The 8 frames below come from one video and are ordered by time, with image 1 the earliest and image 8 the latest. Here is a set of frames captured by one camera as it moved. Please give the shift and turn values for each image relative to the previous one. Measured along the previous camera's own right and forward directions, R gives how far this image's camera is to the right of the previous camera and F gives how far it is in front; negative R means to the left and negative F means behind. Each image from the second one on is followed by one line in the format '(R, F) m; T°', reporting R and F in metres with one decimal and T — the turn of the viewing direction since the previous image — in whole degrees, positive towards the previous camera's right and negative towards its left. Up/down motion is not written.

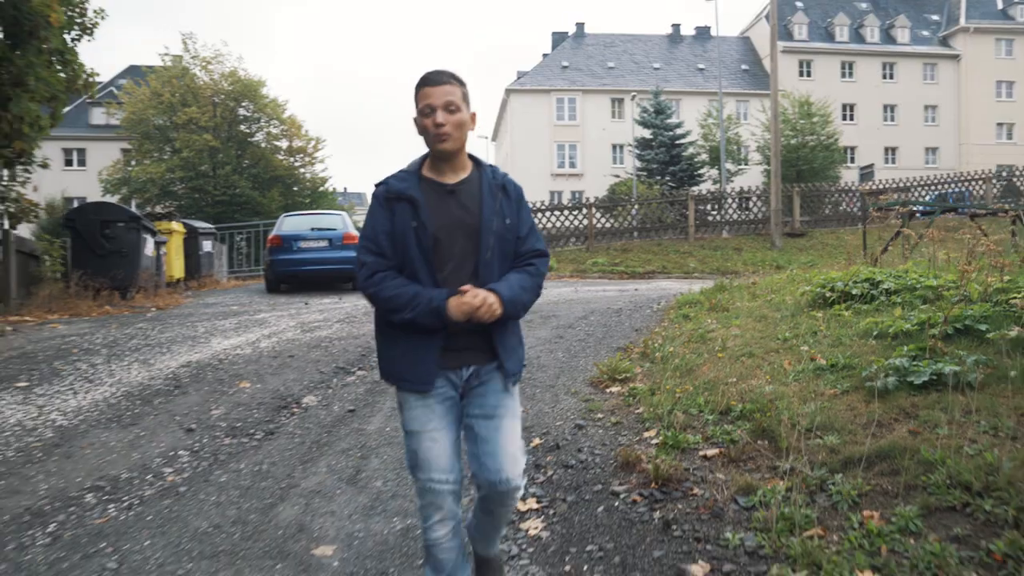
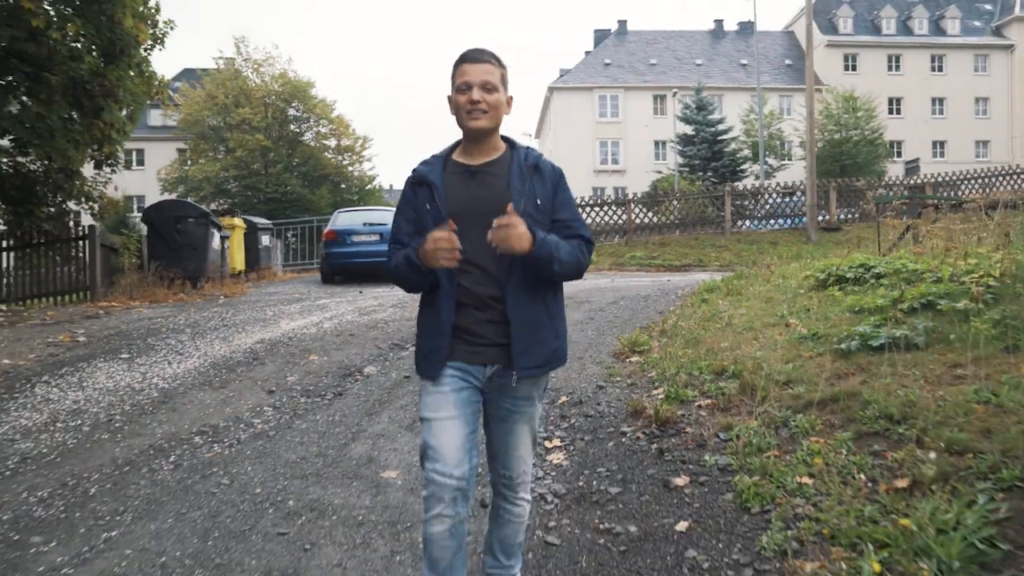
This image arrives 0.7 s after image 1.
(+0.1, -0.8) m; -3°
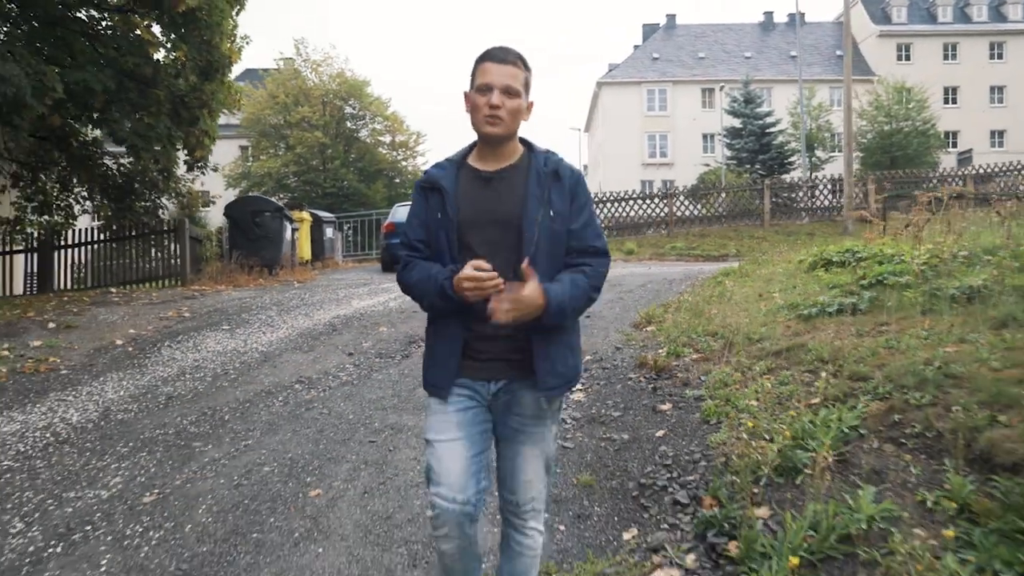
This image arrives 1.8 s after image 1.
(+0.1, -1.2) m; -3°
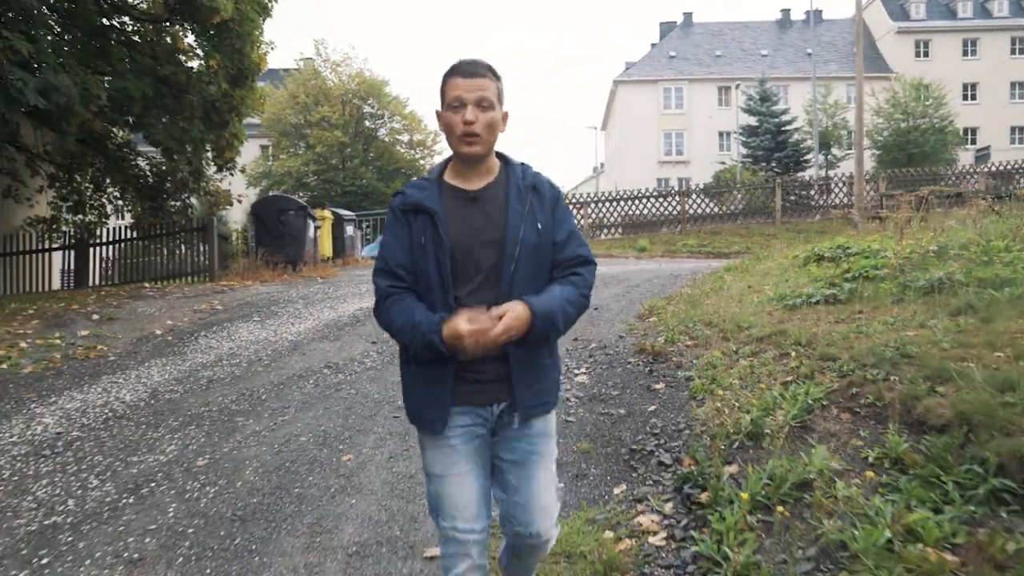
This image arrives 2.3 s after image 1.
(+0.1, -0.5) m; -1°
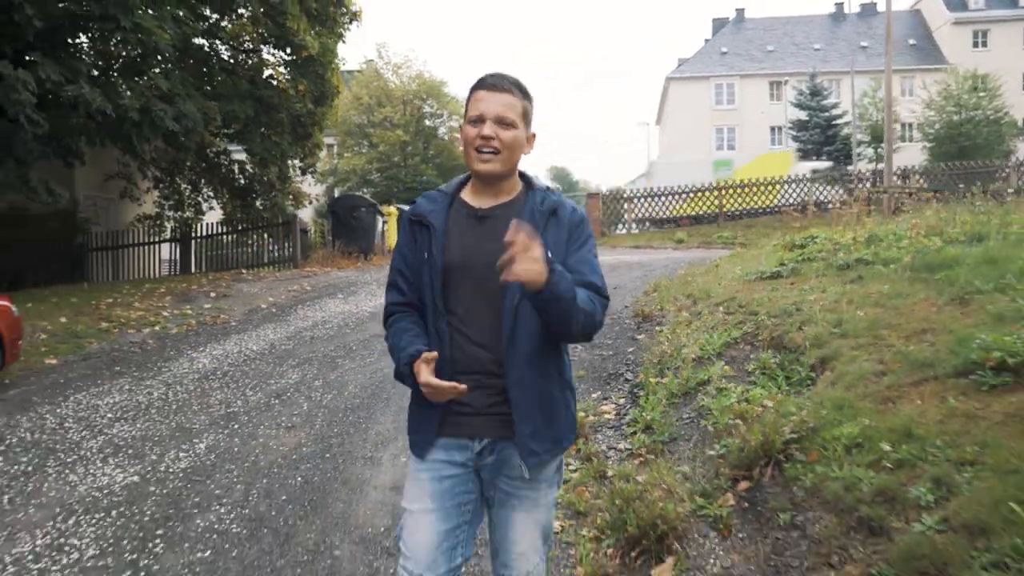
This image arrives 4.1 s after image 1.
(+0.3, -2.0) m; -4°
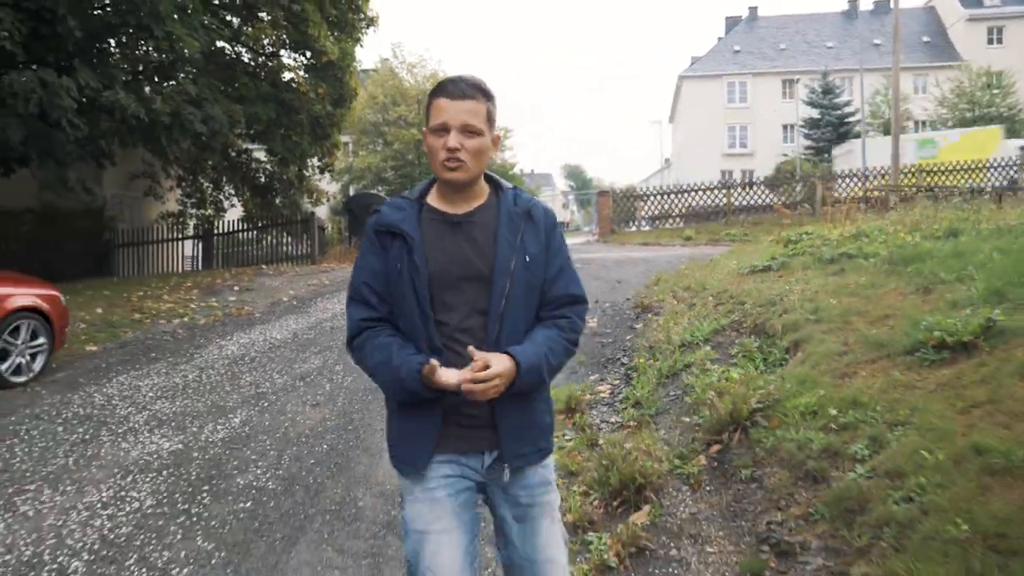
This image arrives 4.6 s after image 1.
(+0.1, -0.5) m; -1°
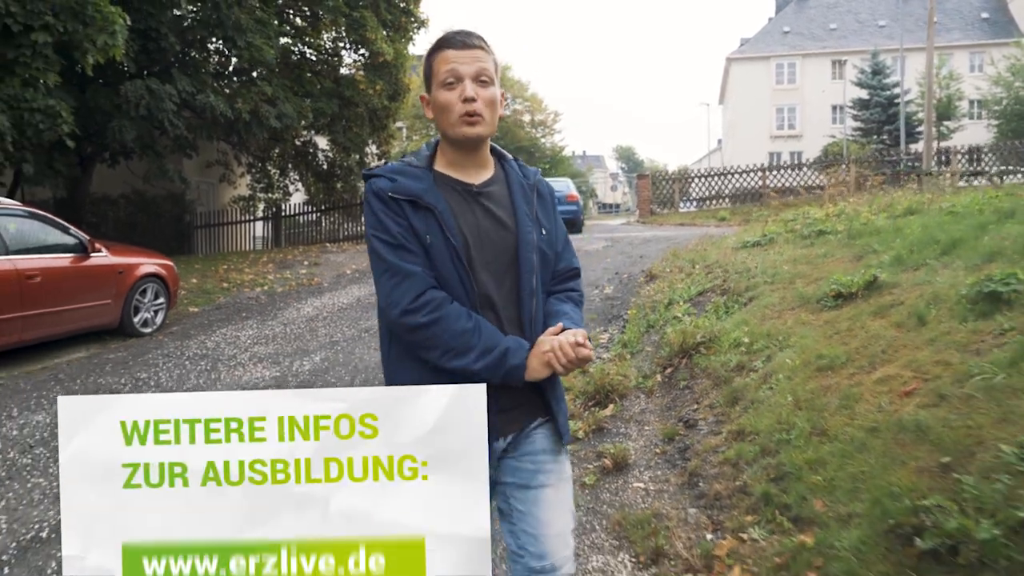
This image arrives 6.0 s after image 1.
(+0.3, -1.5) m; -4°
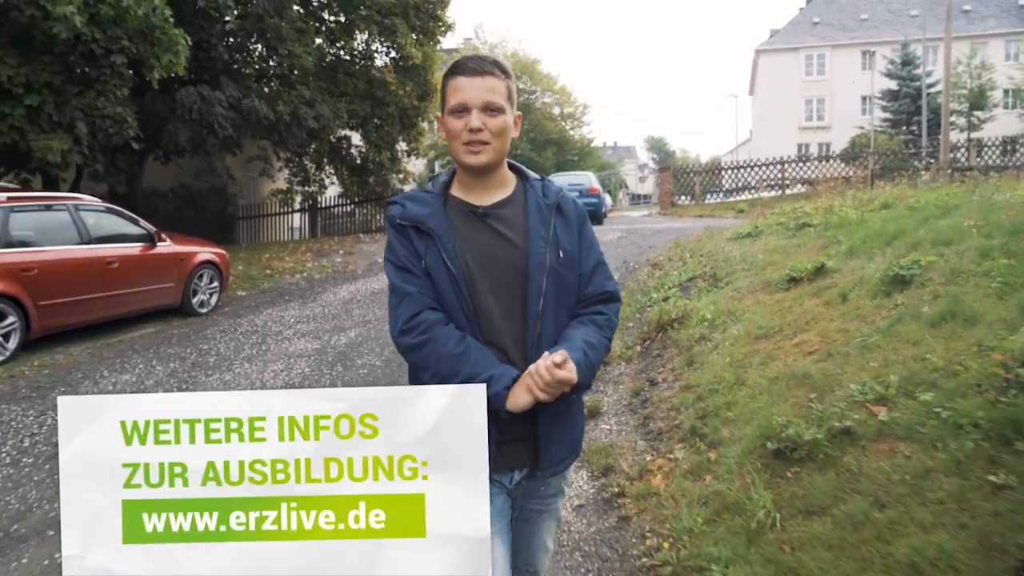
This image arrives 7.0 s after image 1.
(+0.2, -1.0) m; -2°
